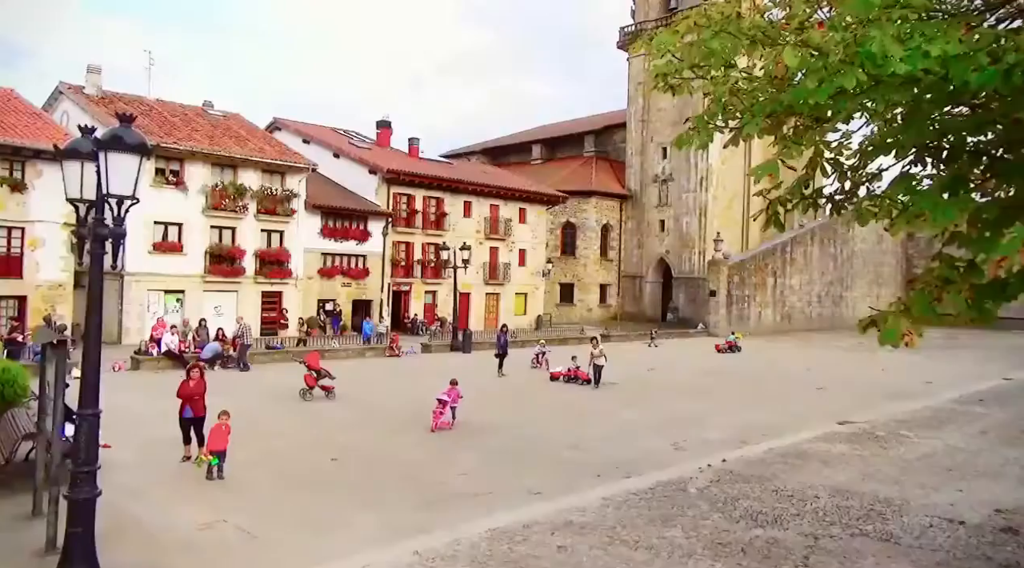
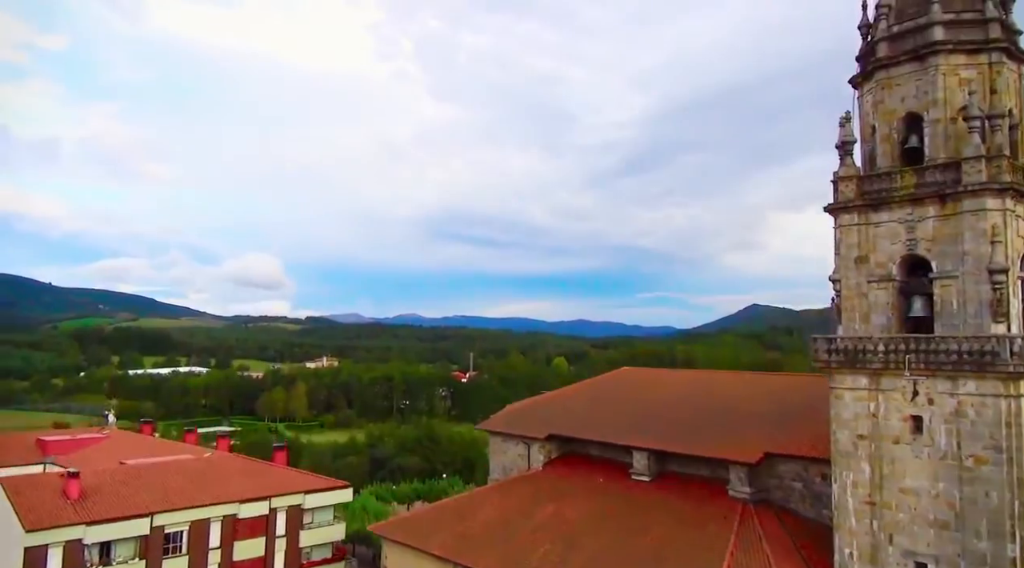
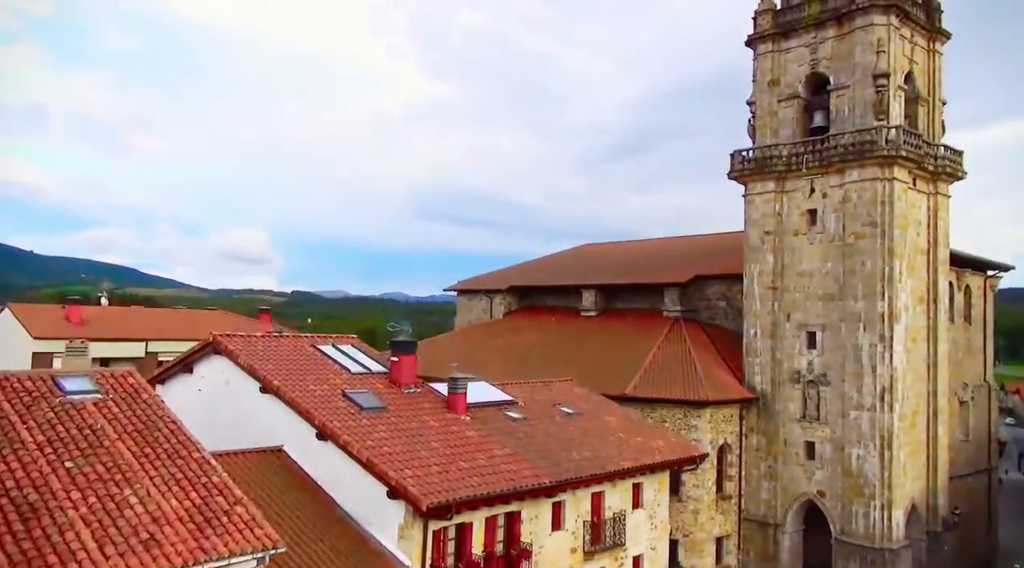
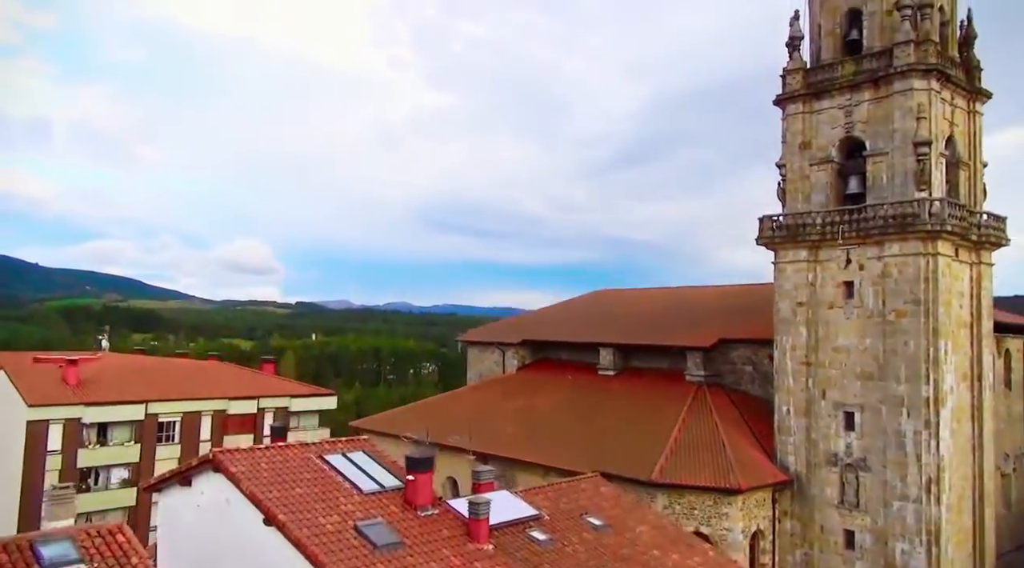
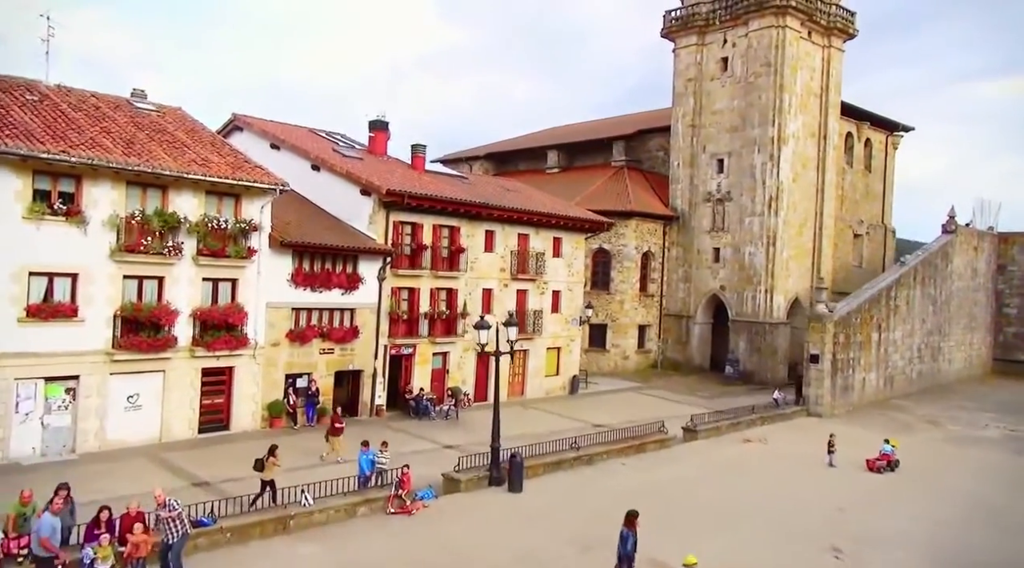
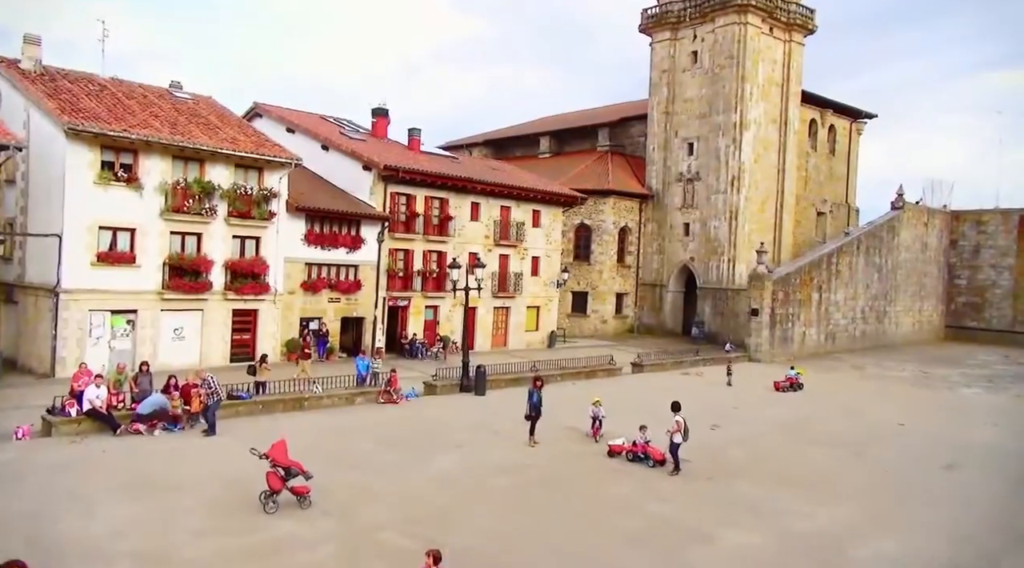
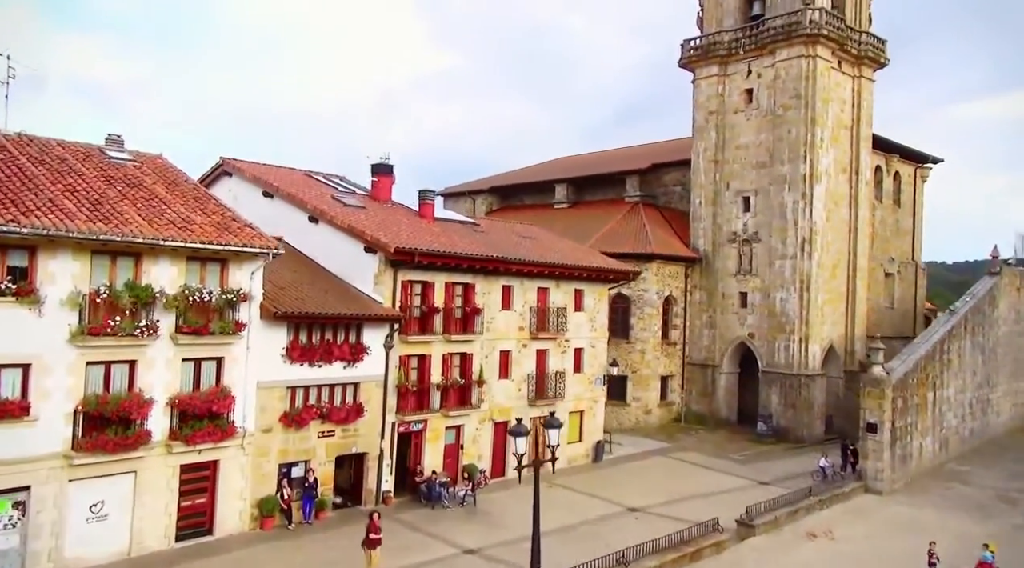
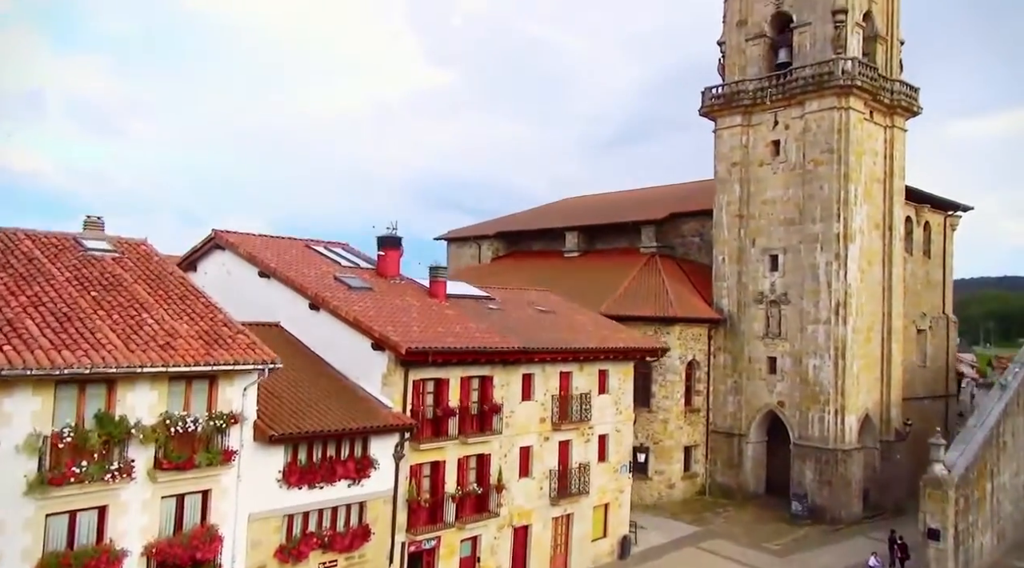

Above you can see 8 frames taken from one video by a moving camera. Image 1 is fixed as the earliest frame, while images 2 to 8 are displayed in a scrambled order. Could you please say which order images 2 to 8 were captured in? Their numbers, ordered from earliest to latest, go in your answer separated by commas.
6, 5, 7, 8, 3, 4, 2
